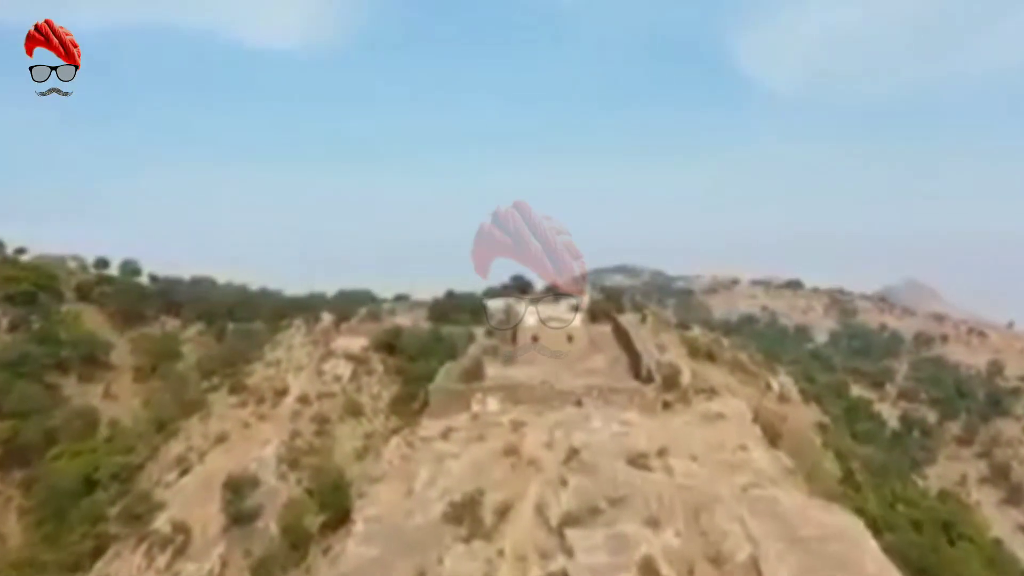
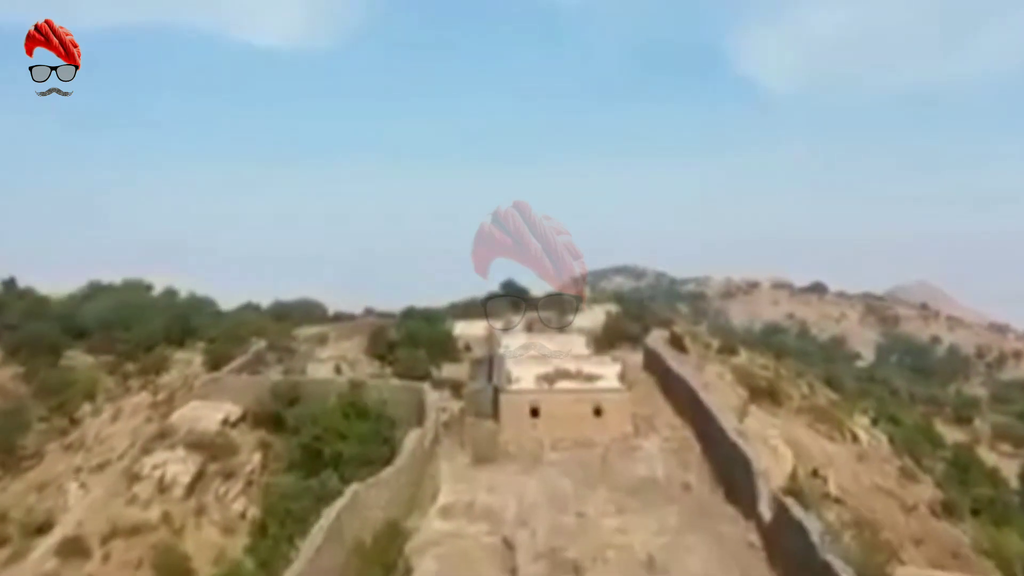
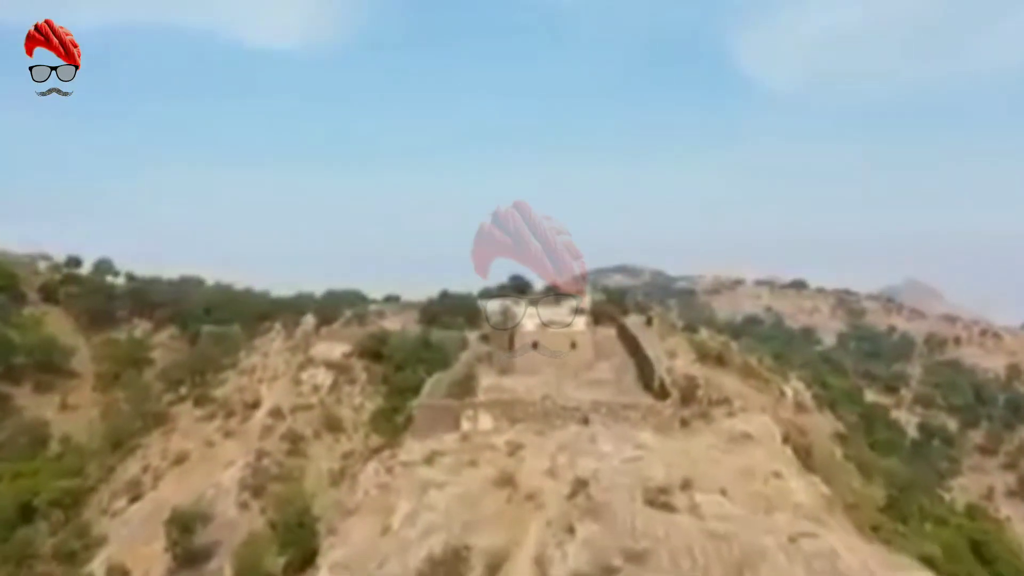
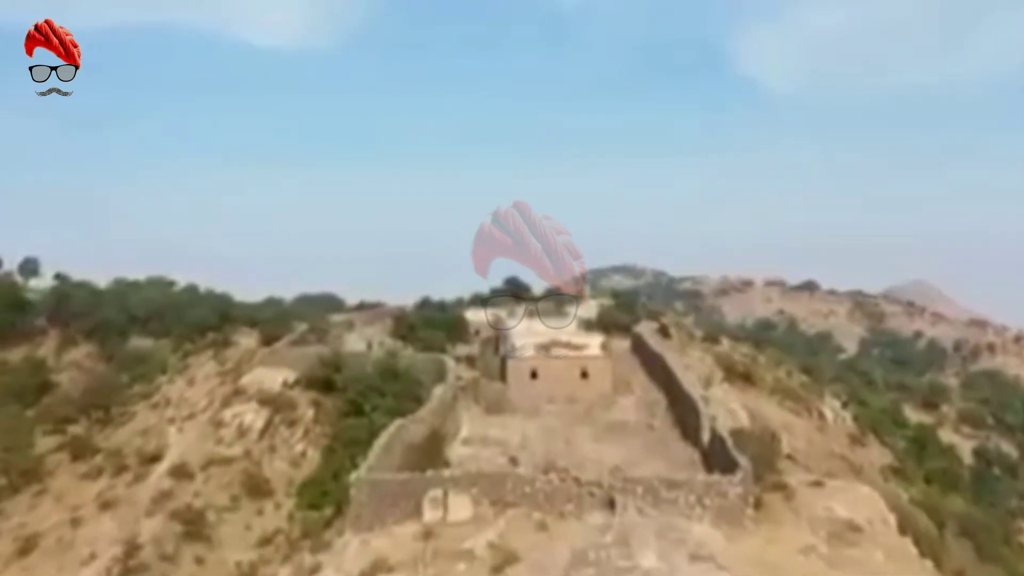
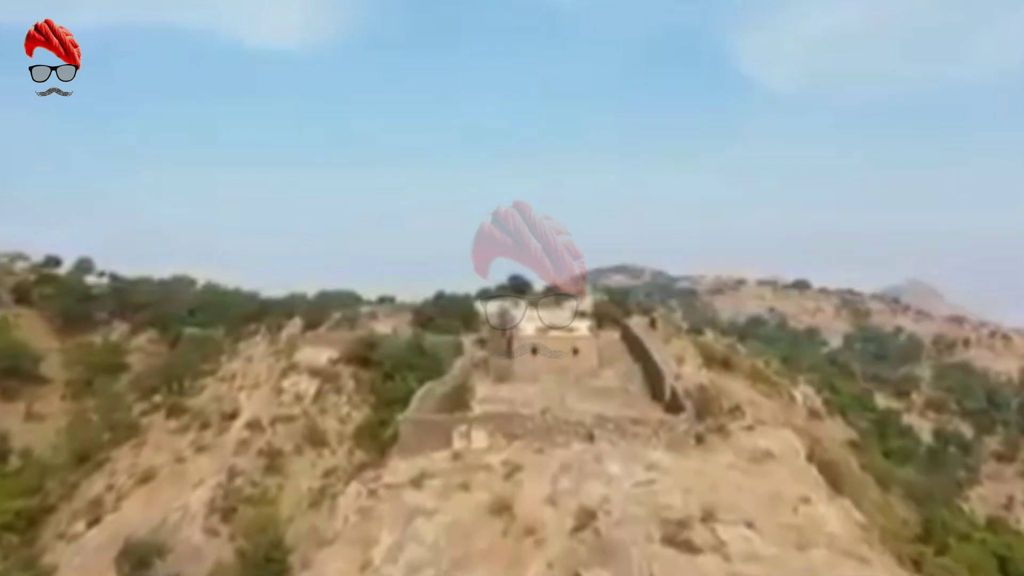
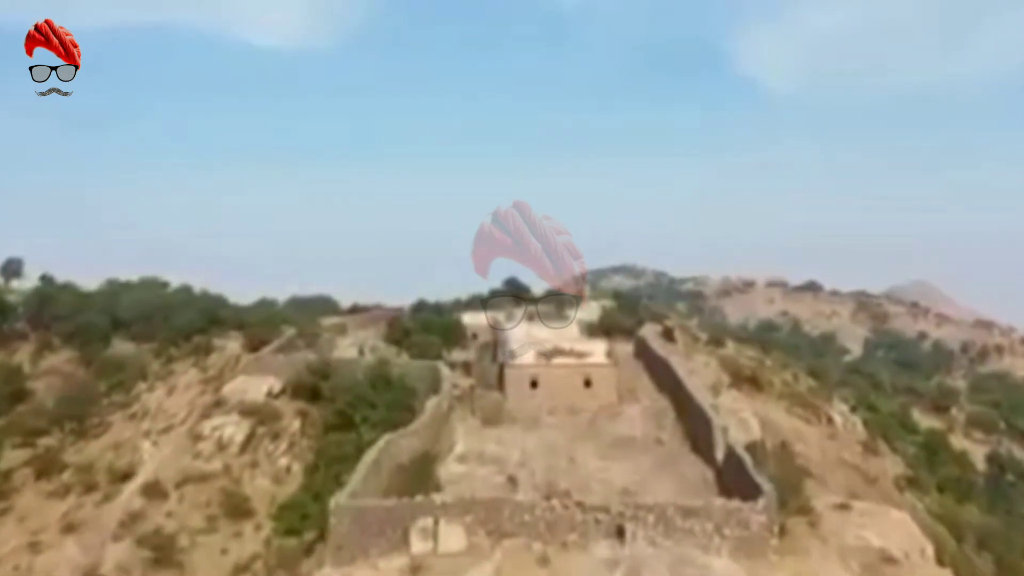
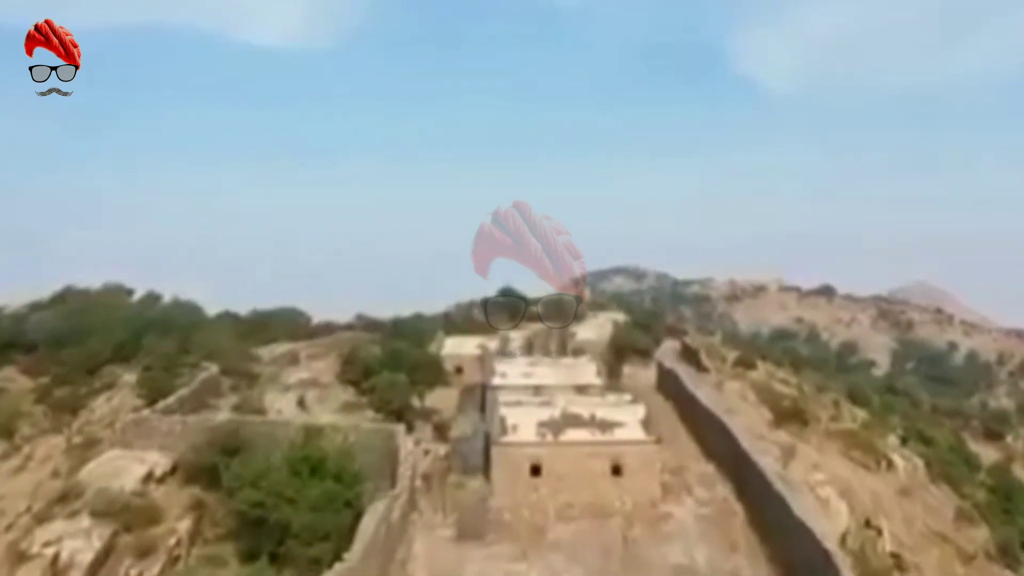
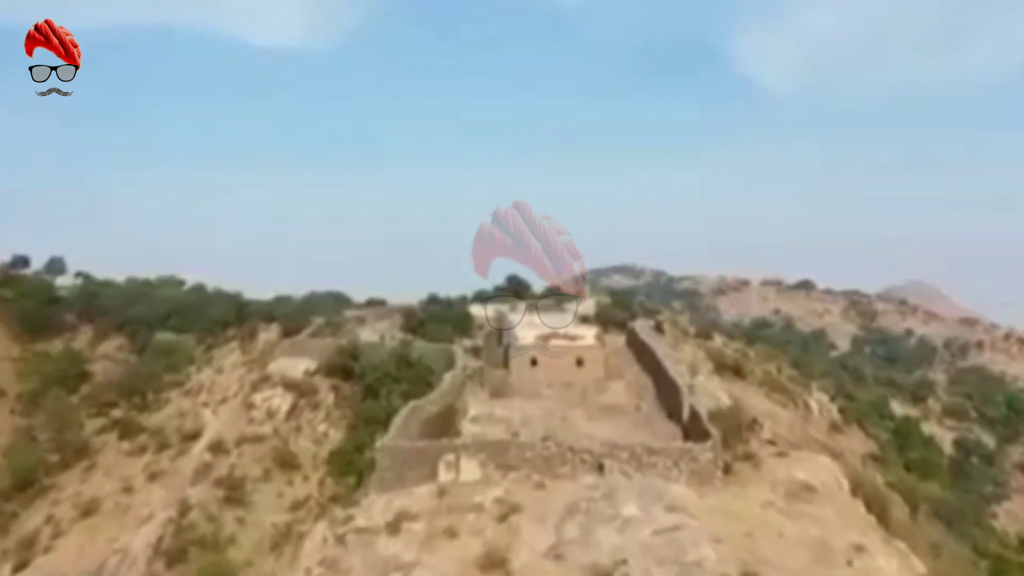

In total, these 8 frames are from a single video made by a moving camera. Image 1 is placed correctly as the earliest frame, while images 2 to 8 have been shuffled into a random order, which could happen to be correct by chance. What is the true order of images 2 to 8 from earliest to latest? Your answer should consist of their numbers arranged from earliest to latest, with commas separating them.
3, 5, 8, 4, 6, 2, 7
